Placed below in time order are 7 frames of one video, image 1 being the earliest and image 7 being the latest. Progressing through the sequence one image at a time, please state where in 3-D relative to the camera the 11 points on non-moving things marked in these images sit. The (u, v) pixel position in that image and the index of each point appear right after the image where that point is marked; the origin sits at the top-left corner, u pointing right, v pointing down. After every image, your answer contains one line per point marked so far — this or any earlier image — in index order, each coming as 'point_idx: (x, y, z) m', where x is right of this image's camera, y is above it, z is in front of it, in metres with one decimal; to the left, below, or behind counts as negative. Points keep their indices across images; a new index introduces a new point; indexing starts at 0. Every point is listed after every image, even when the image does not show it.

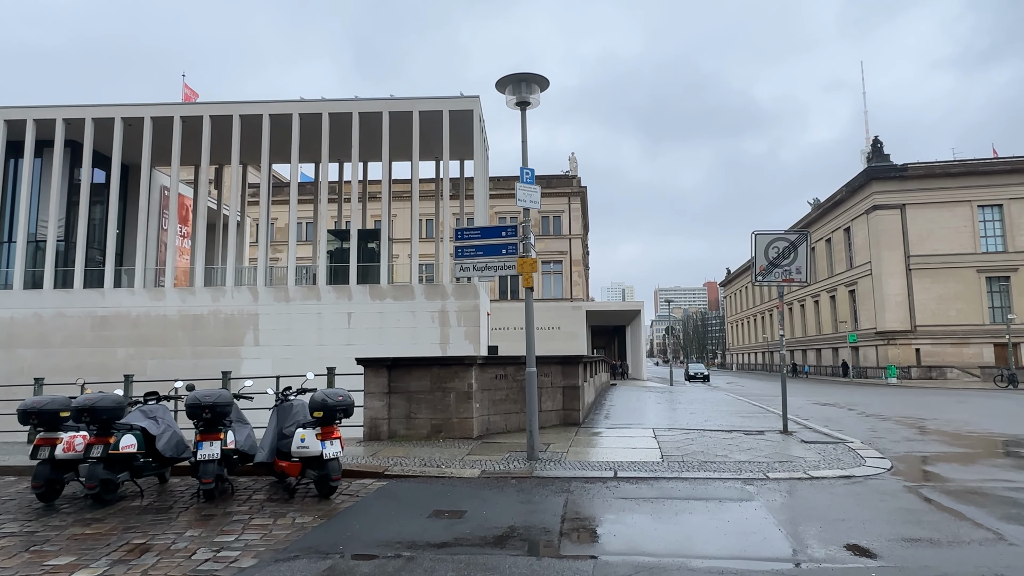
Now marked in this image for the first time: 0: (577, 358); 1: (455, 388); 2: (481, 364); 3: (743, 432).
0: (+1.1, -1.2, +10.3) m
1: (-0.8, -1.5, +9.0) m
2: (-0.5, -1.1, +9.2) m
3: (+3.4, -2.1, +9.2) m
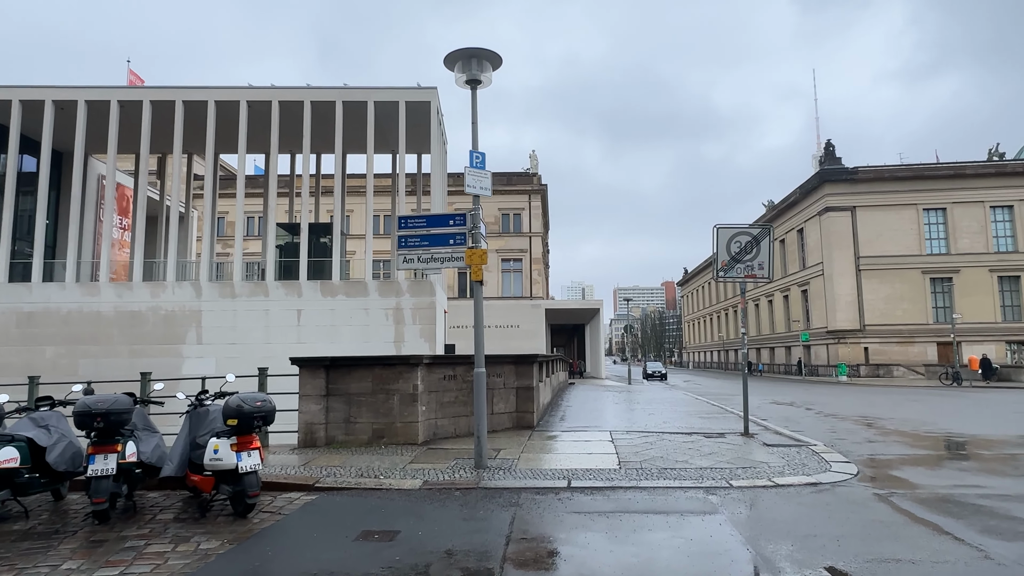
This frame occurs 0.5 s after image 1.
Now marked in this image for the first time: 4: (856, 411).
0: (+0.3, -1.1, +9.8) m
1: (-1.5, -1.4, +8.3) m
2: (-1.2, -1.0, +8.6) m
3: (+2.7, -2.1, +8.8) m
4: (+7.2, -2.6, +13.1) m
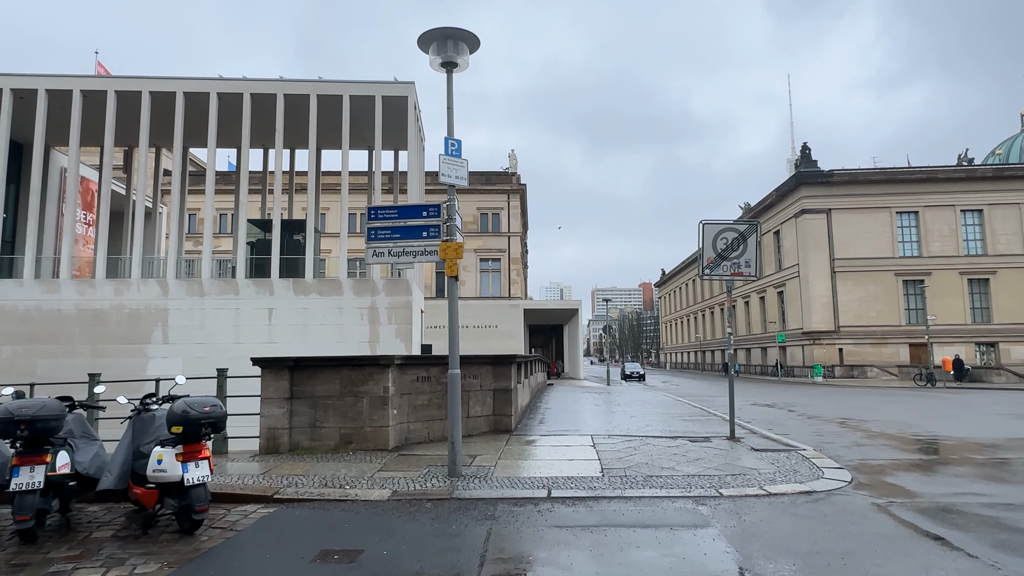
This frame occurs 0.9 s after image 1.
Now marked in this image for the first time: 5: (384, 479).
0: (0.0, -1.0, +9.3) m
1: (-1.8, -1.3, +7.8) m
2: (-1.5, -1.0, +8.1) m
3: (+2.4, -2.0, +8.5) m
4: (+6.8, -2.6, +12.9) m
5: (-1.3, -2.0, +6.5) m
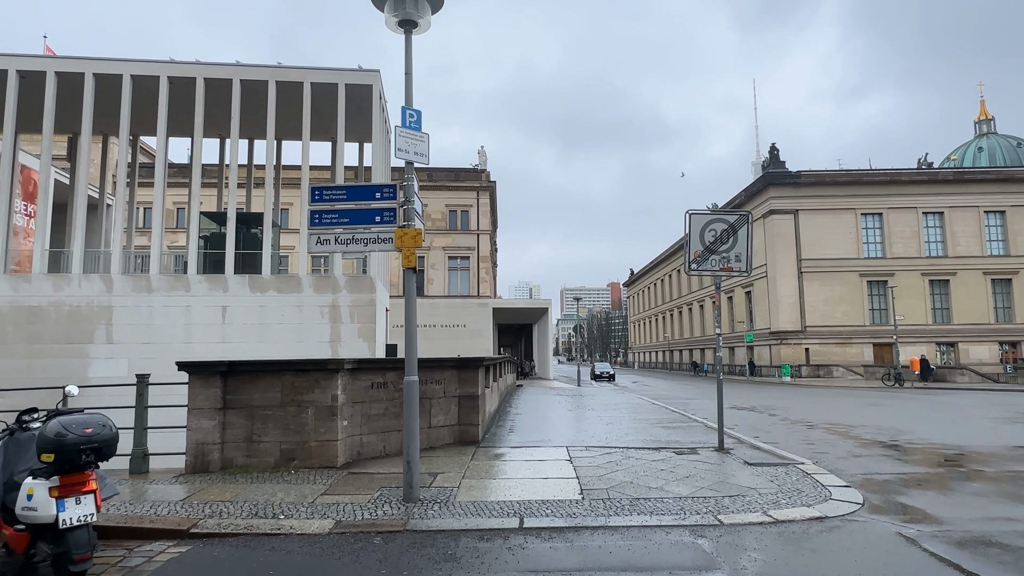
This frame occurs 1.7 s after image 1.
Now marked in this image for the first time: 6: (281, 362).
0: (-0.5, -1.0, +8.4) m
1: (-2.2, -1.3, +6.8) m
2: (-1.9, -0.9, +7.1) m
3: (+2.0, -2.0, +7.7) m
4: (+6.1, -2.6, +12.4) m
5: (-1.6, -1.9, +5.6) m
6: (-2.5, -0.8, +6.8) m
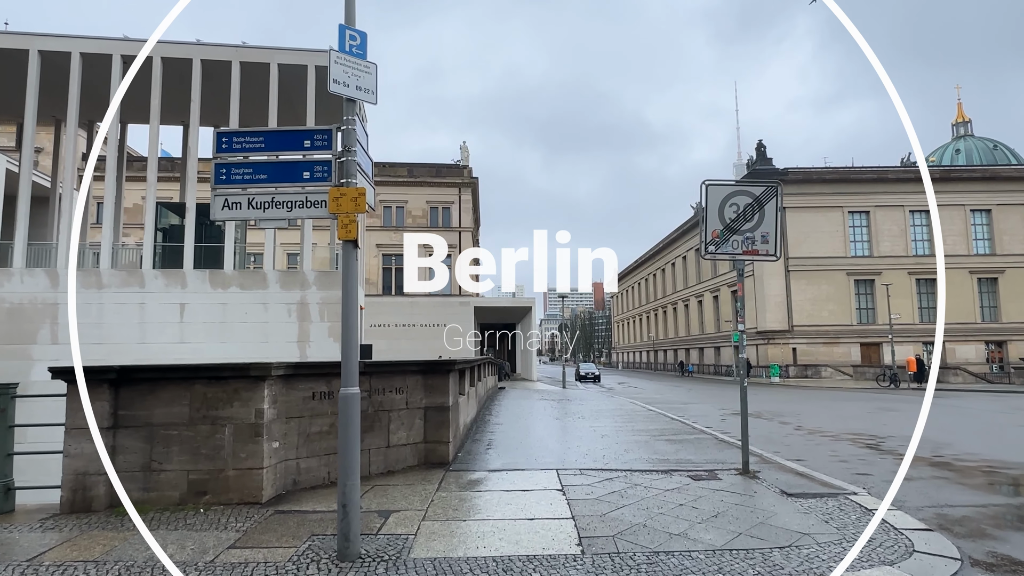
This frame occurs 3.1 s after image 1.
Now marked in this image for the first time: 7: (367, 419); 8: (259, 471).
0: (-0.7, -0.8, +6.9) m
1: (-2.4, -1.1, +5.3) m
2: (-2.1, -0.8, +5.6) m
3: (+1.8, -1.9, +6.3) m
4: (+5.8, -2.4, +11.0) m
5: (-1.8, -1.8, +4.0) m
6: (-2.7, -0.7, +5.3) m
7: (-1.5, -1.3, +6.3) m
8: (-2.2, -1.5, +5.3) m
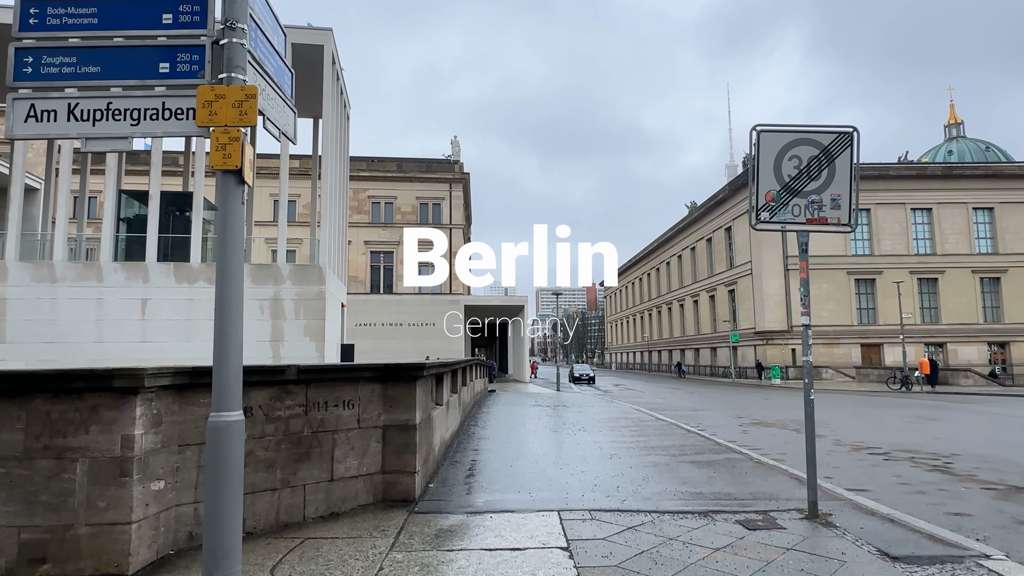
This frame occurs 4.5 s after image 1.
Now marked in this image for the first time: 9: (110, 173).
0: (-0.8, -0.7, +5.3) m
1: (-2.5, -0.9, +3.6) m
2: (-2.2, -0.6, +3.9) m
3: (+1.7, -1.7, +4.6) m
4: (+5.6, -2.3, +9.5) m
5: (-1.9, -1.6, +2.4) m
6: (-2.8, -0.5, +3.6) m
7: (-1.6, -1.2, +4.7) m
8: (-2.2, -1.4, +3.6) m
9: (-12.9, +3.7, +19.9) m
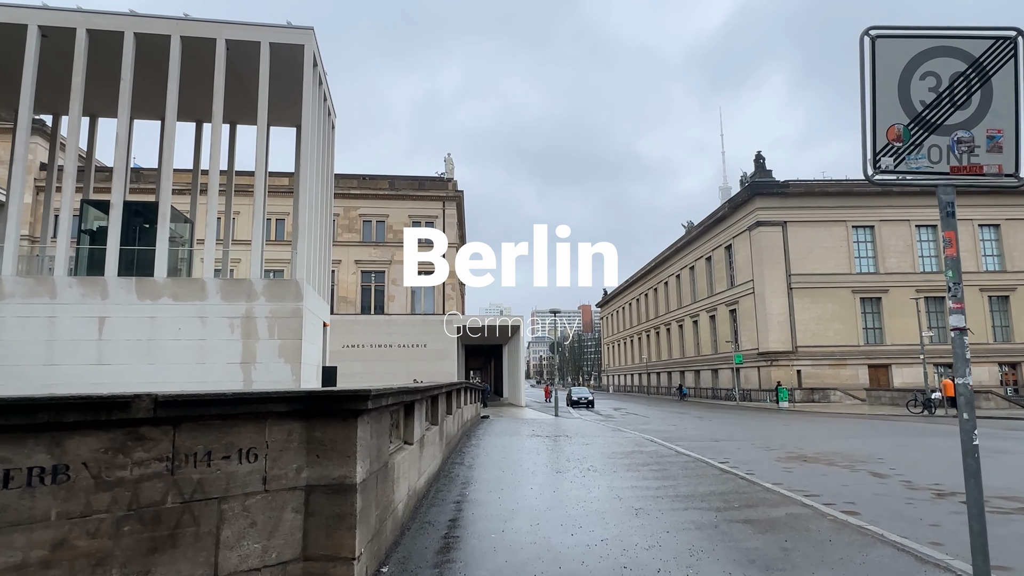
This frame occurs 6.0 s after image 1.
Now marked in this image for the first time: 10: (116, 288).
0: (-0.9, -0.6, +3.5) m
1: (-2.5, -0.8, +1.9) m
2: (-2.2, -0.5, +2.2) m
3: (+1.6, -1.6, +2.9) m
4: (+5.5, -2.4, +7.7) m
5: (-1.9, -1.5, +0.6) m
6: (-2.8, -0.4, +1.8) m
7: (-1.6, -1.1, +2.9) m
8: (-2.3, -1.2, +1.8) m
9: (-13.1, +3.2, +18.2) m
10: (-10.7, +0.1, +16.4) m
